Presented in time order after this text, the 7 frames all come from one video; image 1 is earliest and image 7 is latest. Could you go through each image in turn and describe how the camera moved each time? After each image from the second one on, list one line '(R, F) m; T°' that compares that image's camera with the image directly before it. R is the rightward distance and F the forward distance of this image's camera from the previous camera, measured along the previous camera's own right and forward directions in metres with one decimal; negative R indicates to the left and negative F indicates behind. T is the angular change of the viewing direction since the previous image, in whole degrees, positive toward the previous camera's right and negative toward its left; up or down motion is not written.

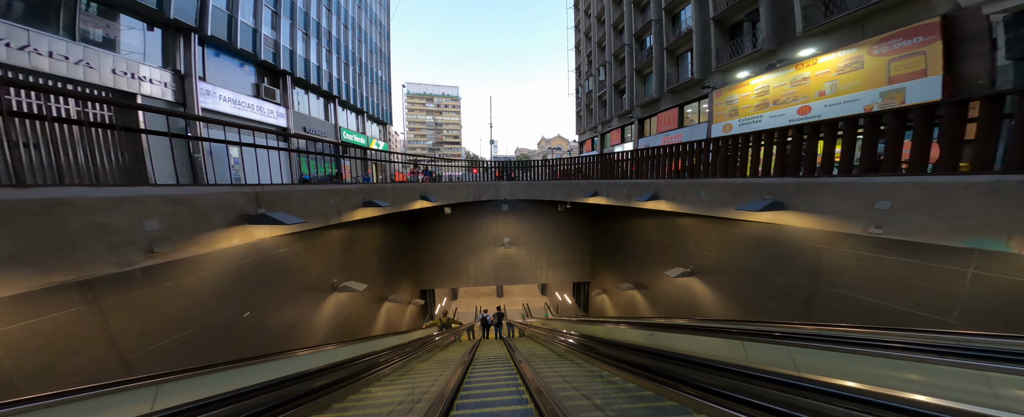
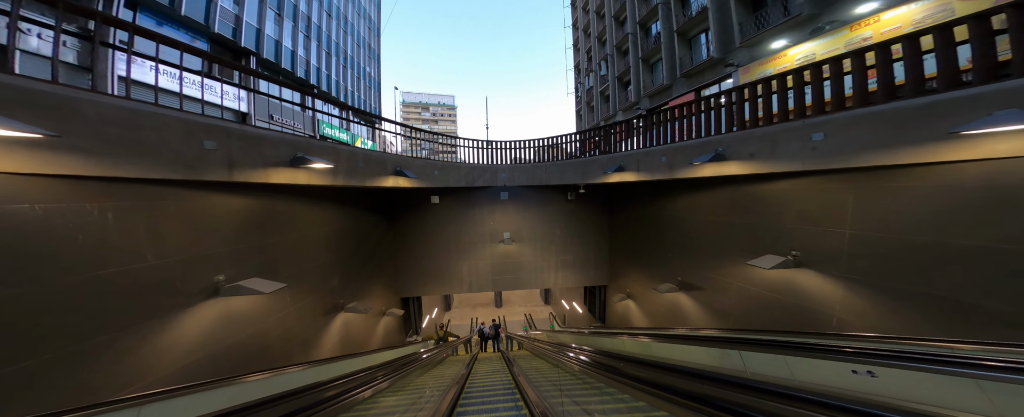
(-0.1, +1.9) m; +1°
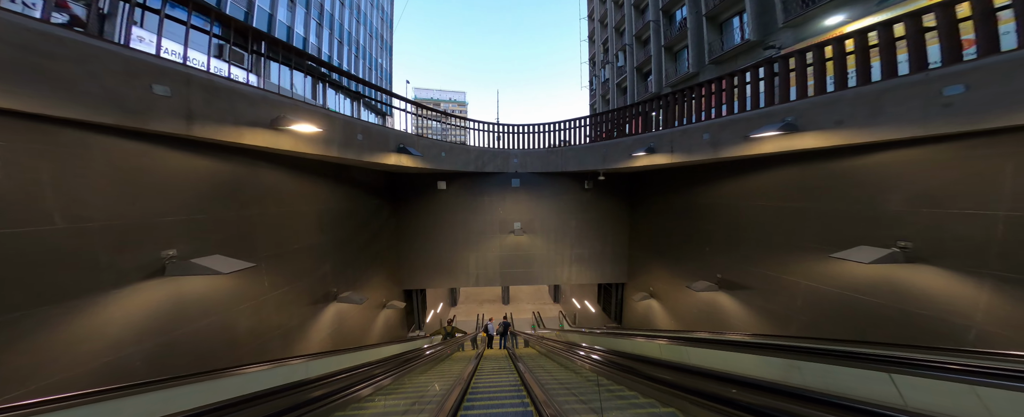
(-0.1, +0.6) m; -2°
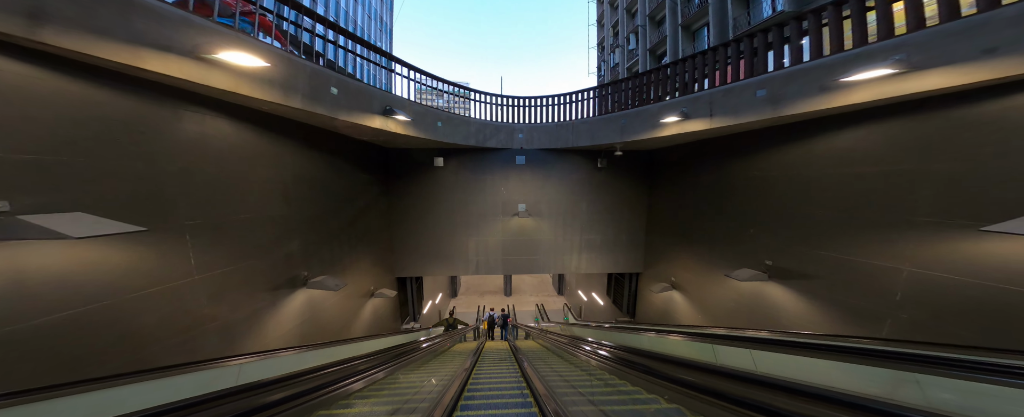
(0.0, +0.8) m; -1°
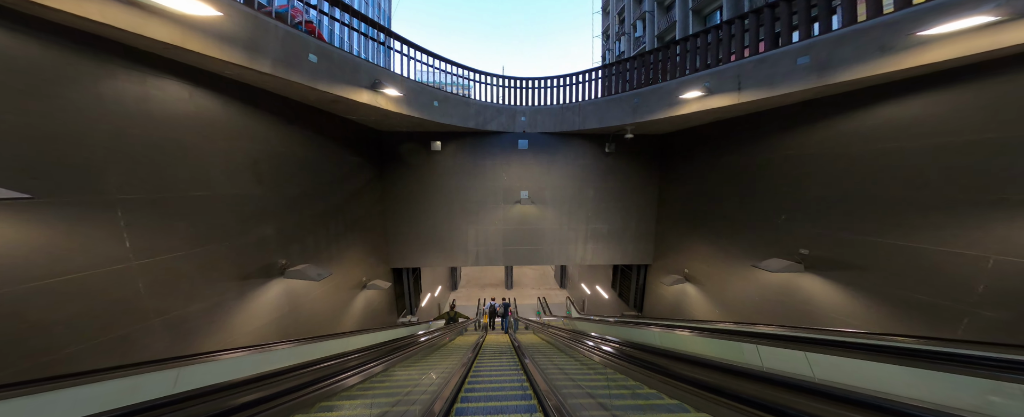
(0.0, +0.4) m; 0°
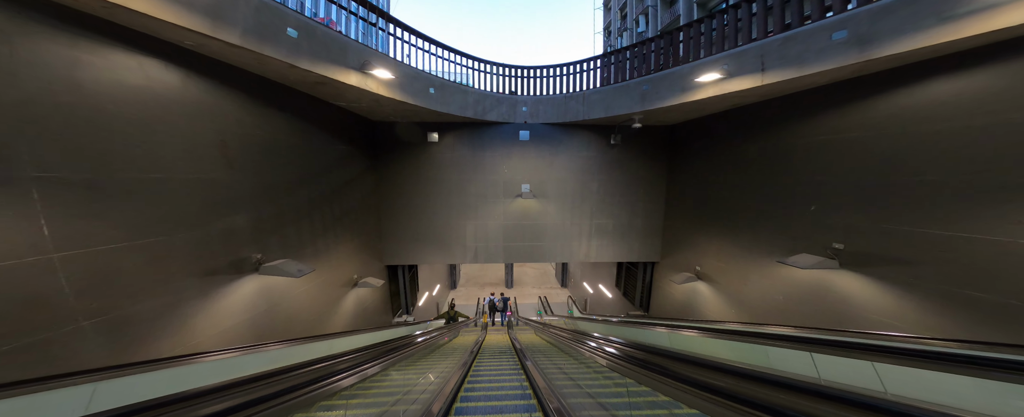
(0.0, +0.3) m; 0°
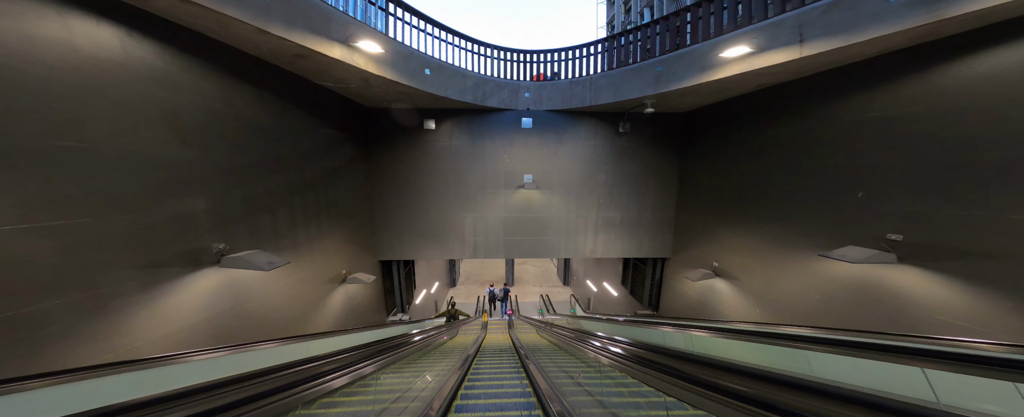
(0.0, +0.4) m; 0°
